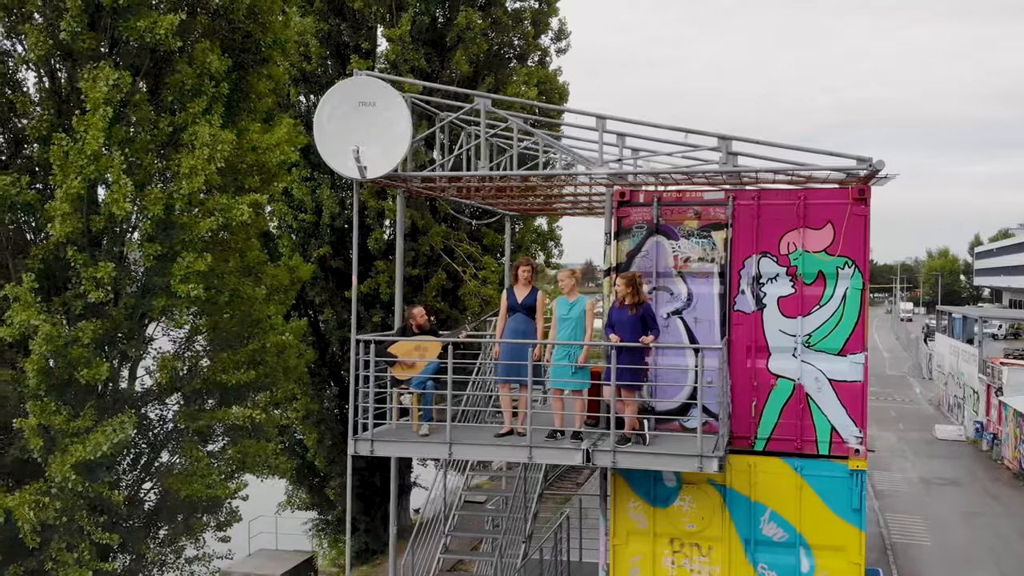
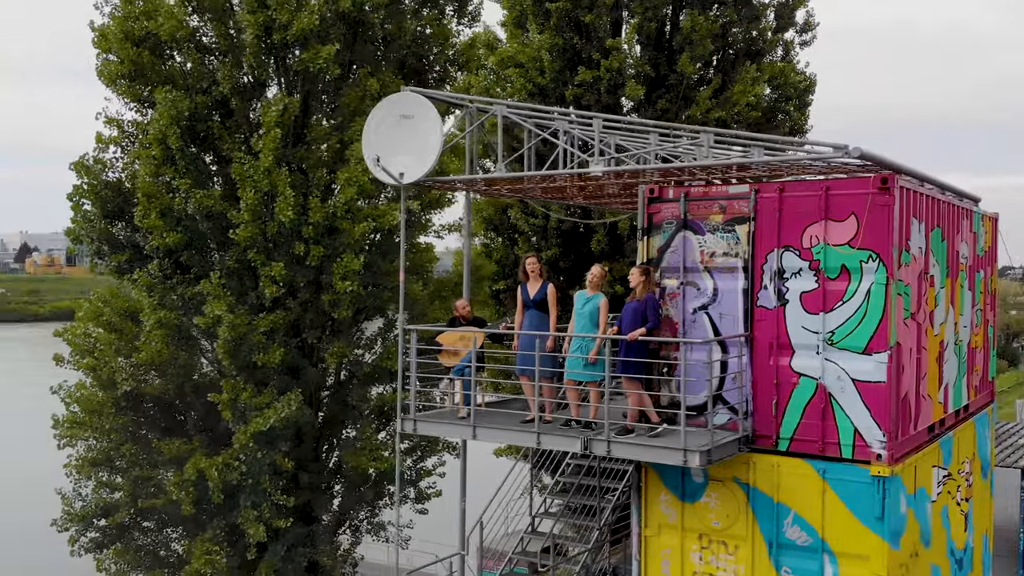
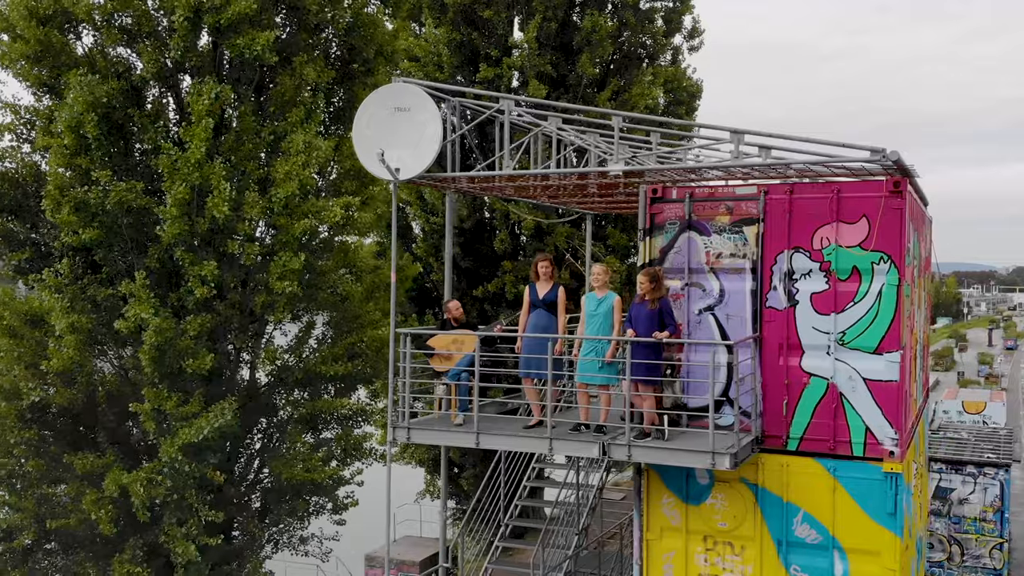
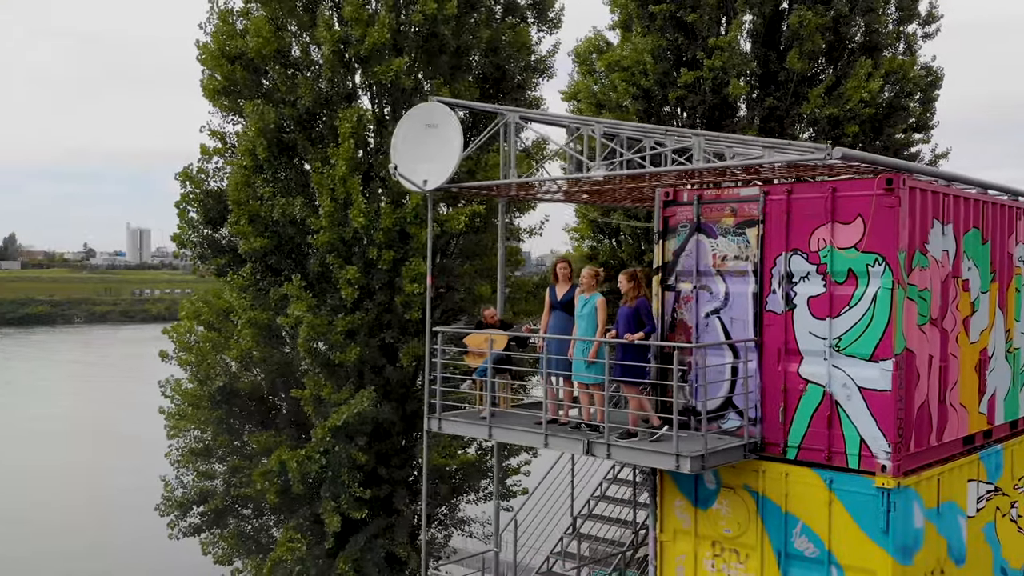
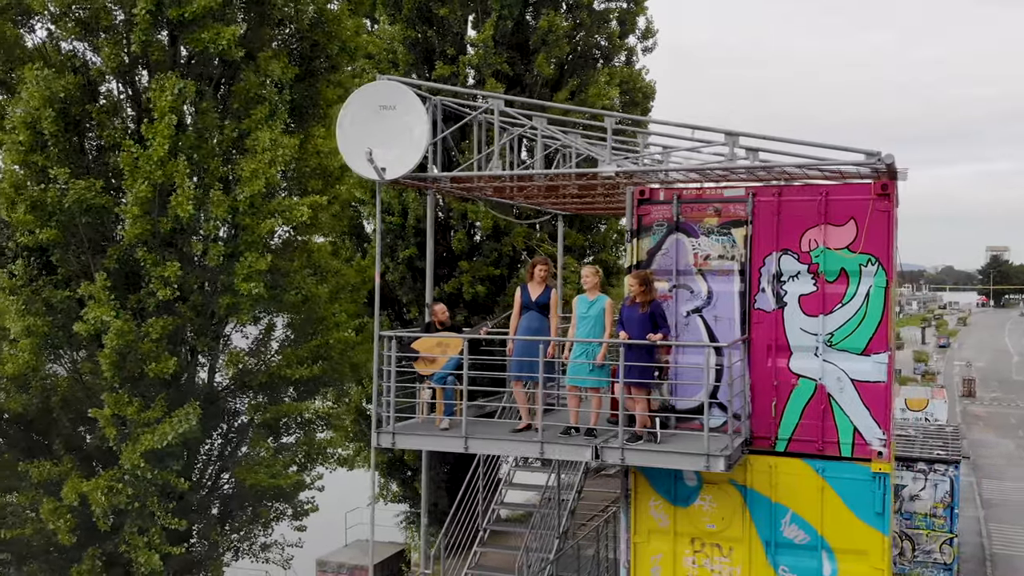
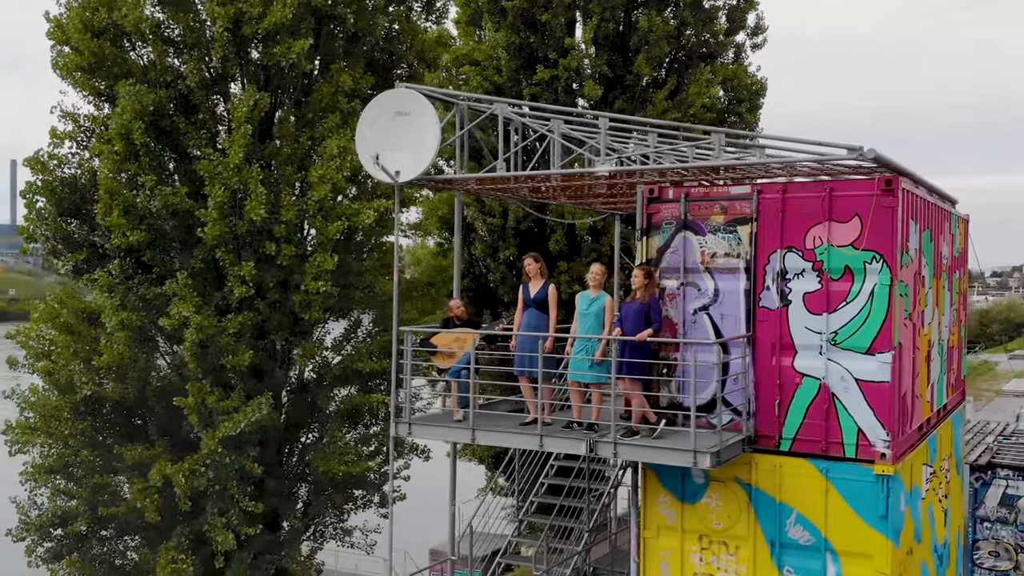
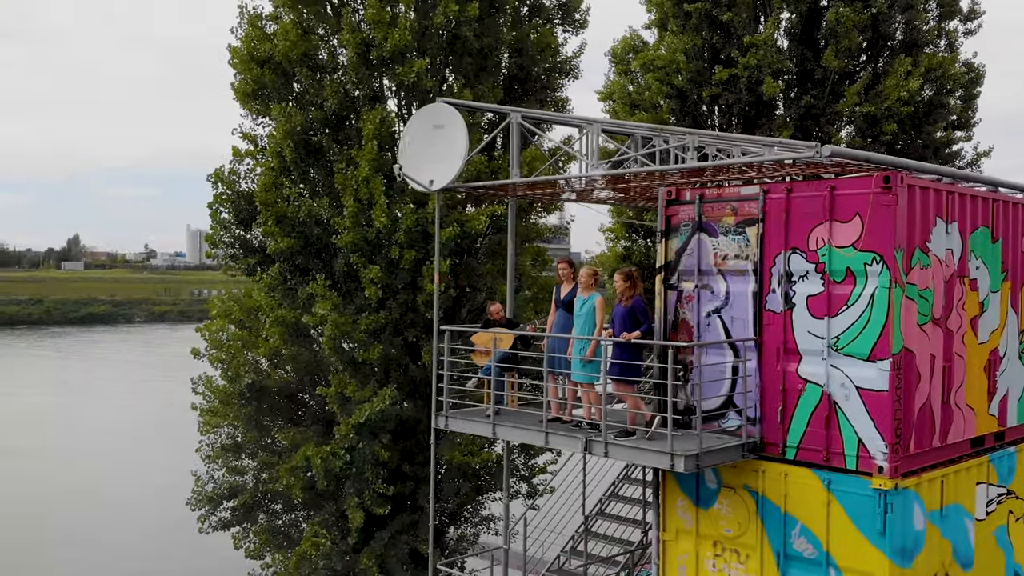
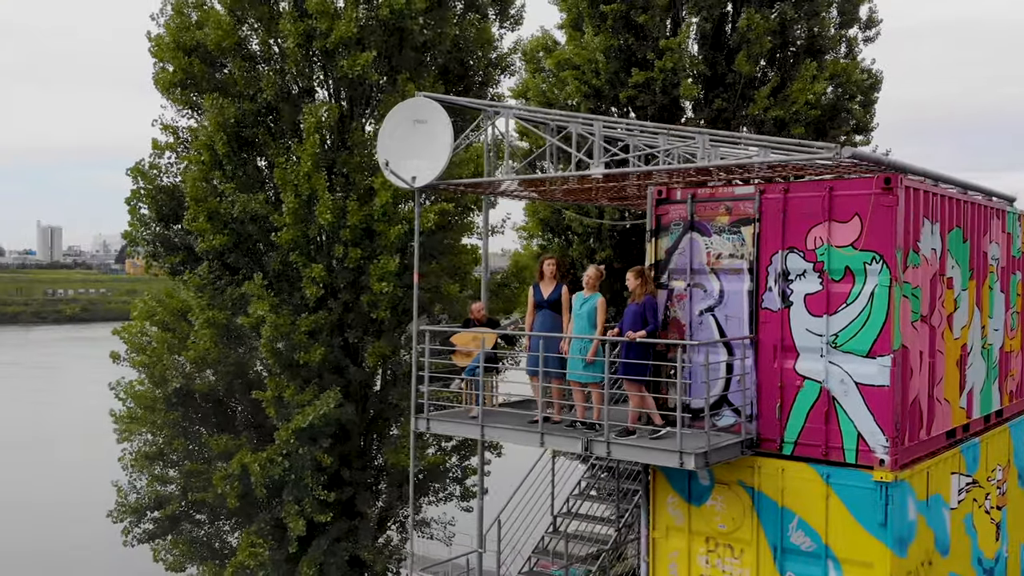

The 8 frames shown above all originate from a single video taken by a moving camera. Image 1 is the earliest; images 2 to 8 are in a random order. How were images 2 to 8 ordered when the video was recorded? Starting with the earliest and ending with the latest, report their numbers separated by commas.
5, 3, 6, 2, 8, 4, 7
